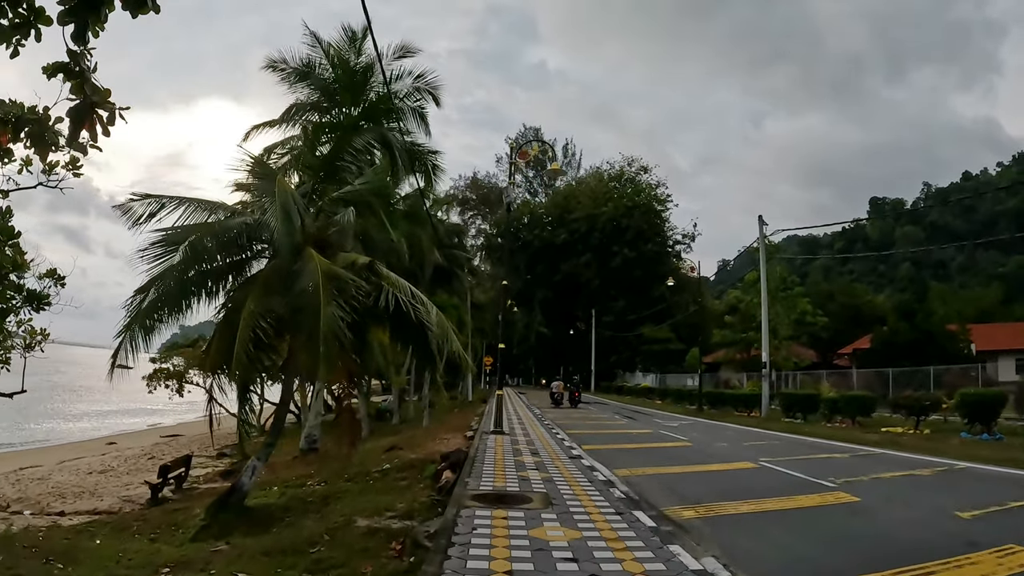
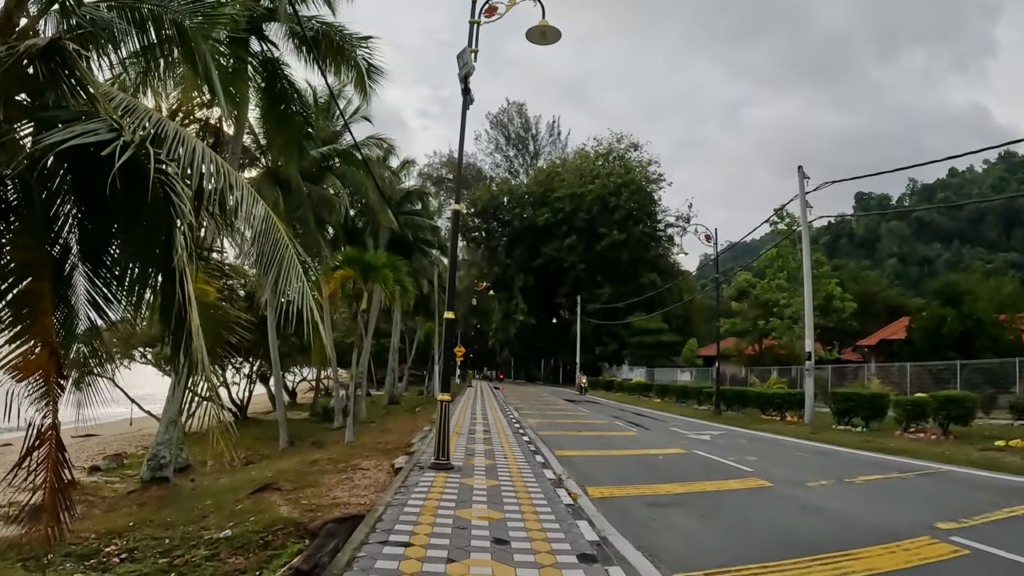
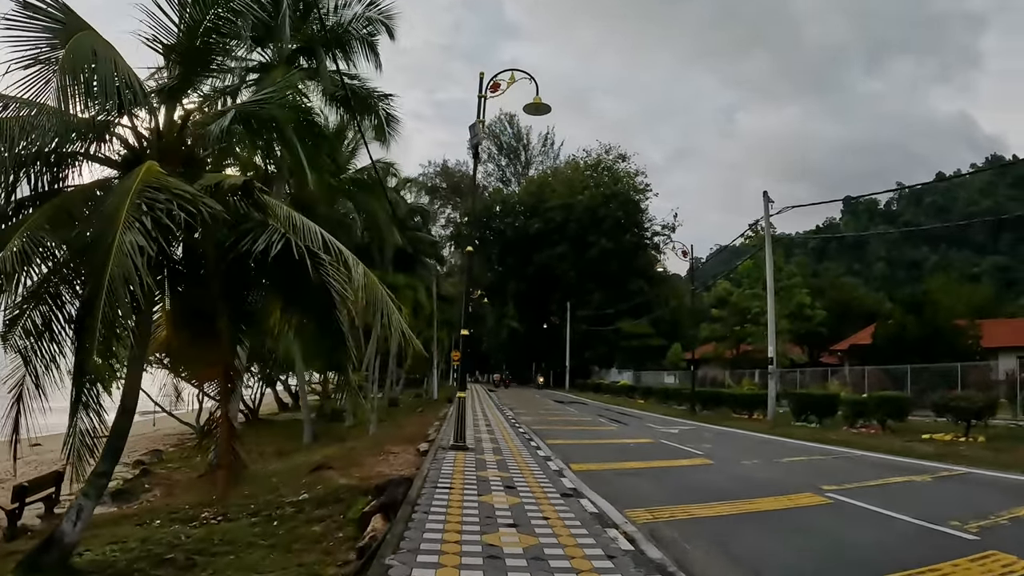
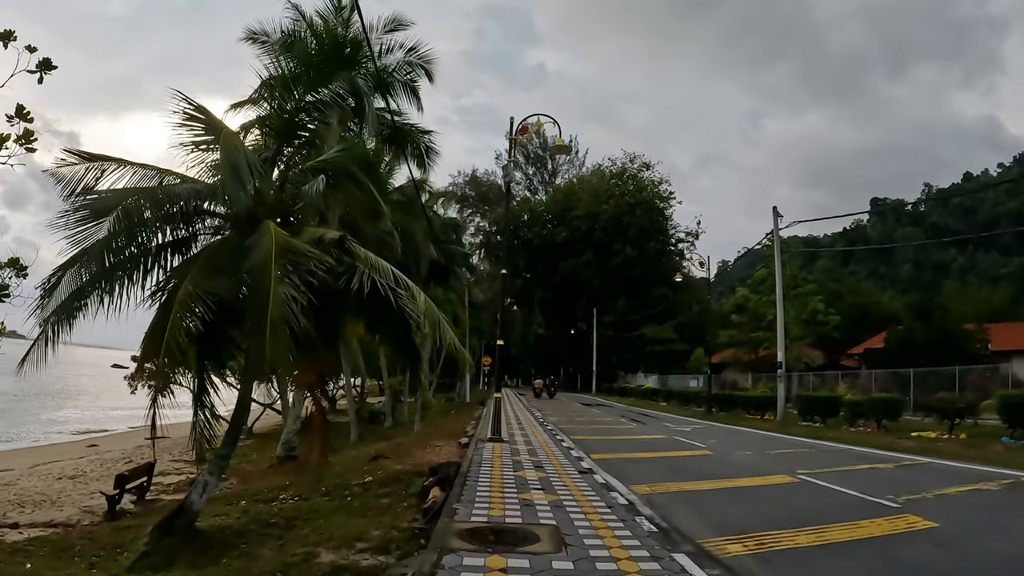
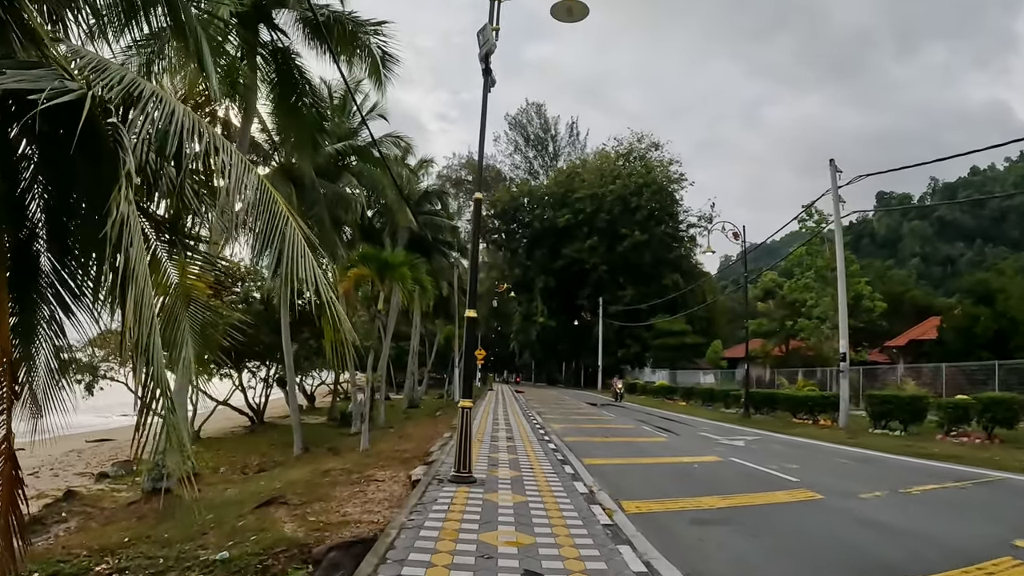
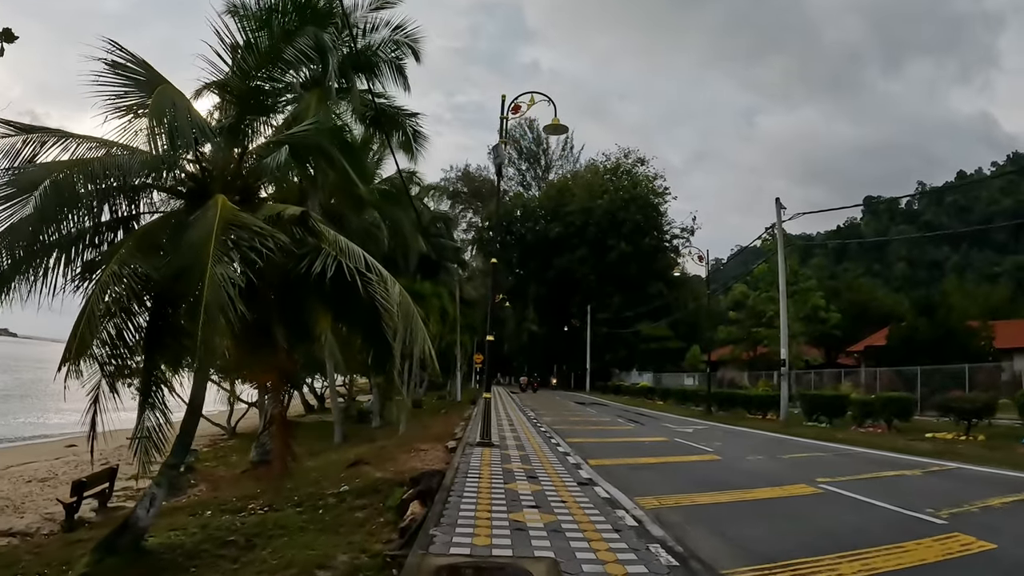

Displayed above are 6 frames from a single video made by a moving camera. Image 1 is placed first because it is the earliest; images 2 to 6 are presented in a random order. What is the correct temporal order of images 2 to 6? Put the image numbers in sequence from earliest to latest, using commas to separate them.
4, 6, 3, 2, 5
